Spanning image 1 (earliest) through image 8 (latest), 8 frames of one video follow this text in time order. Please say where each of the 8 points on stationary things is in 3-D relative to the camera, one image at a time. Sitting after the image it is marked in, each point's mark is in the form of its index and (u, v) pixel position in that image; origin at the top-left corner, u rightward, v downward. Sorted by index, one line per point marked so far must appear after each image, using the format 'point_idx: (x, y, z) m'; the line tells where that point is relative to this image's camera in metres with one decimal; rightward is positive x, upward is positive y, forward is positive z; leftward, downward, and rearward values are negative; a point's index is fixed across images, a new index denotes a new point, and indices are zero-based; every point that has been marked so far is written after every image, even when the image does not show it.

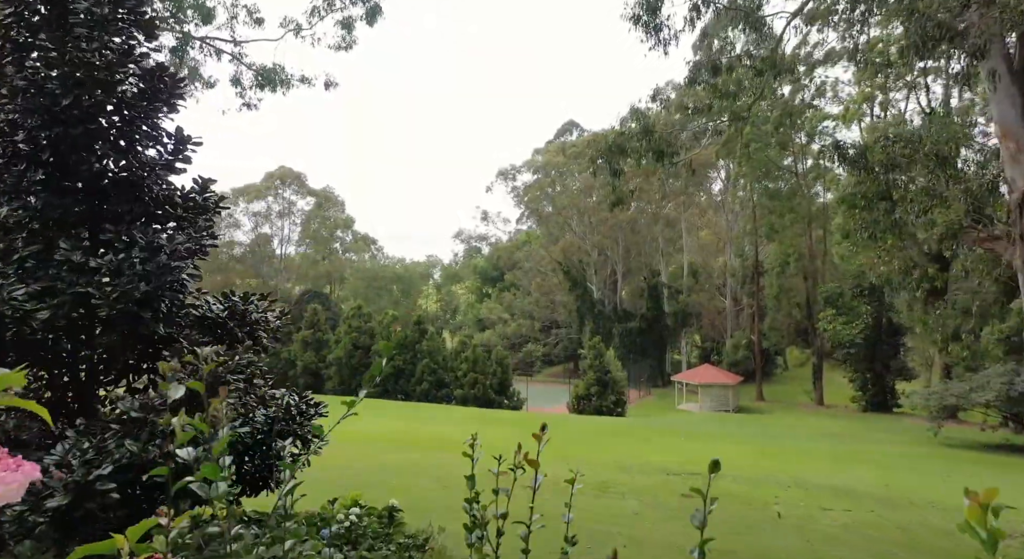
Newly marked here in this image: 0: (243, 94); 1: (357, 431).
0: (-4.9, +3.4, +15.0) m
1: (-3.2, -2.9, +16.1) m
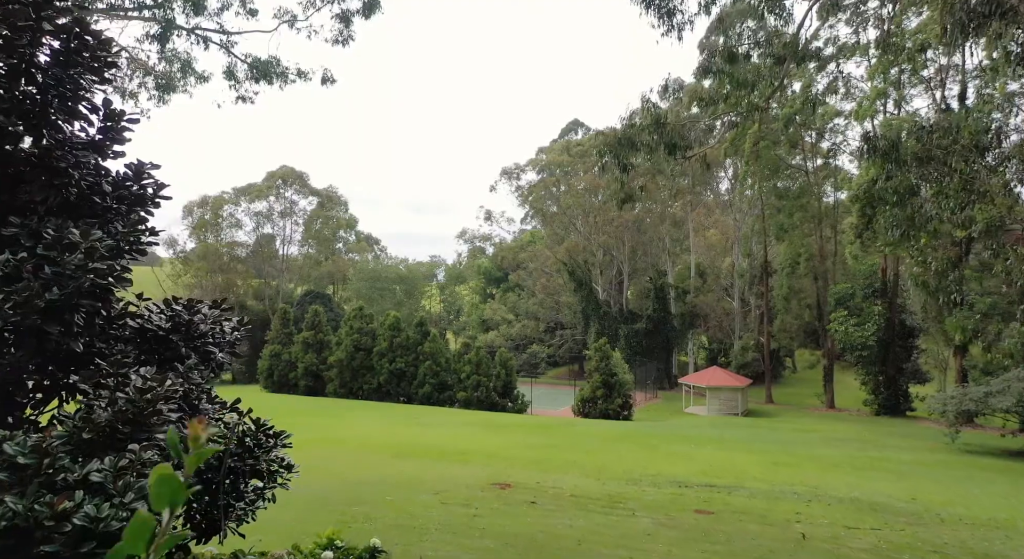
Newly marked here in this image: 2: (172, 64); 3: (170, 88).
0: (-4.8, +3.3, +14.5) m
1: (-3.1, -3.0, +15.5) m
2: (-6.2, +3.9, +15.2) m
3: (-6.3, +3.6, +15.4) m
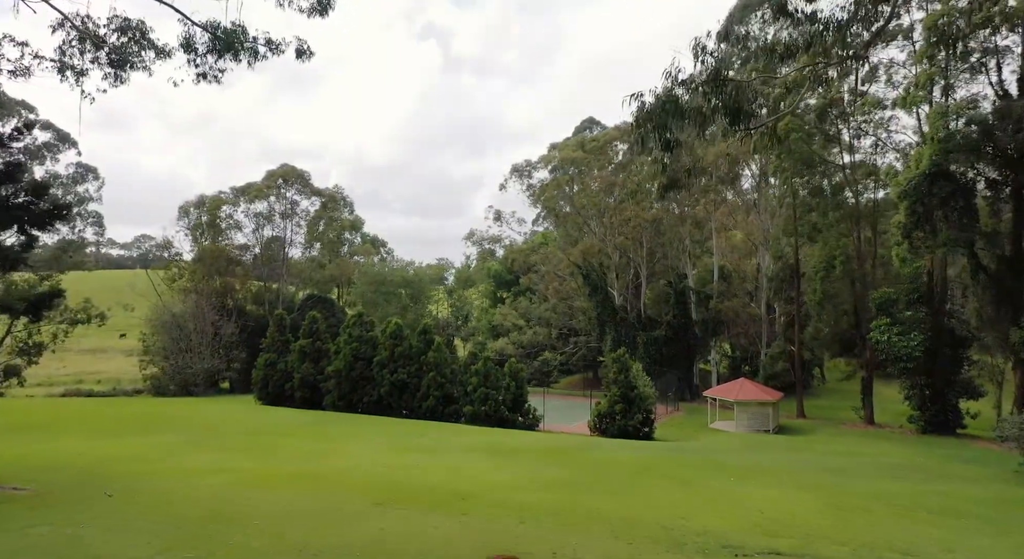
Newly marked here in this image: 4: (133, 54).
0: (-4.7, +3.2, +12.3) m
1: (-3.0, -3.1, +13.3) m
2: (-6.0, +3.8, +13.1) m
3: (-6.2, +3.4, +13.2) m
4: (-6.0, +3.6, +13.2) m
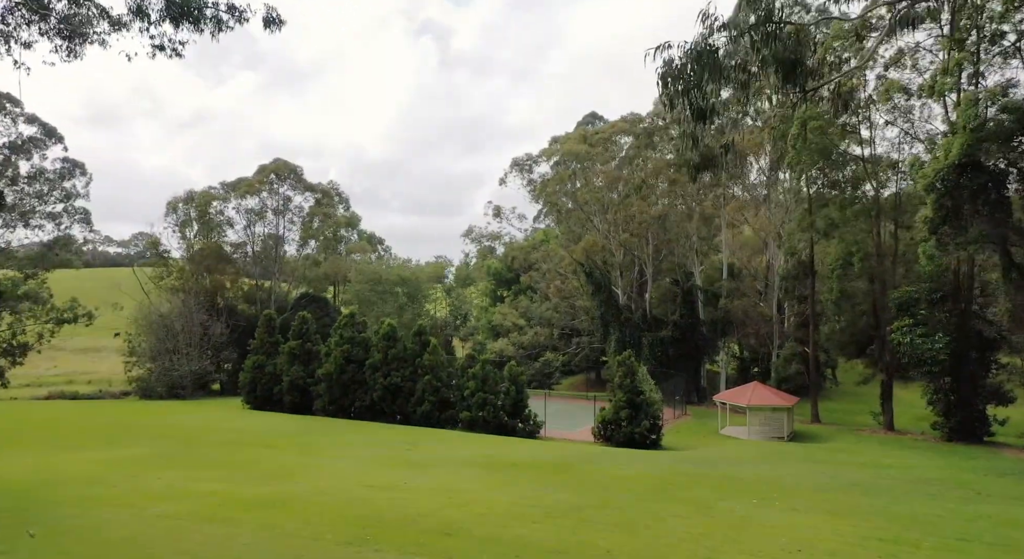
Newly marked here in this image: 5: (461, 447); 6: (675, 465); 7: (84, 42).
0: (-4.7, +3.2, +10.8) m
1: (-3.0, -3.1, +11.9) m
2: (-6.1, +3.8, +11.6) m
3: (-6.2, +3.5, +11.7) m
4: (-6.1, +3.6, +11.7) m
5: (-1.2, -3.9, +19.3) m
6: (+3.5, -4.0, +17.9) m
7: (-6.1, +3.3, +11.6) m
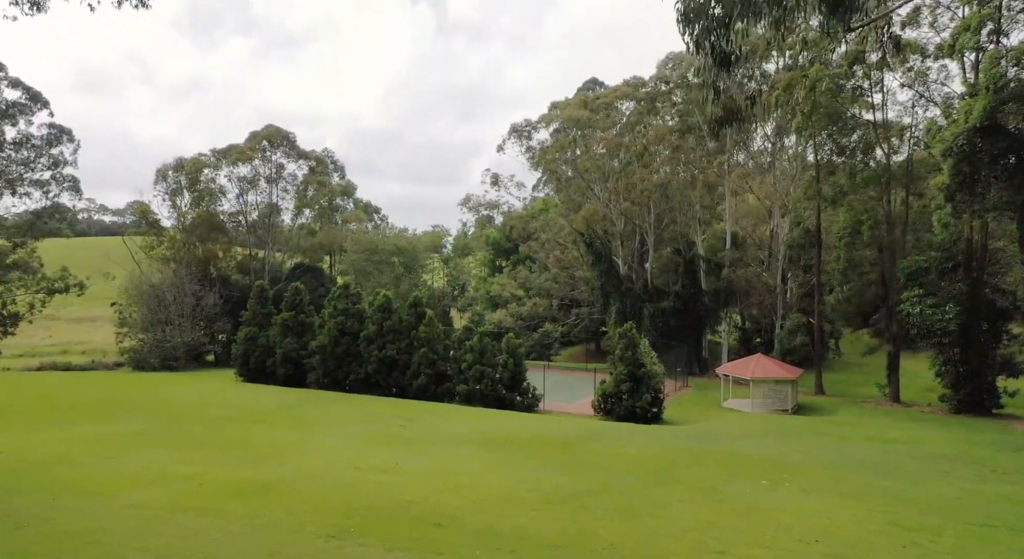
0: (-4.8, +3.6, +9.9) m
1: (-3.0, -2.7, +11.2) m
2: (-6.1, +4.2, +10.7) m
3: (-6.3, +3.9, +10.8) m
4: (-6.1, +4.0, +10.8) m
5: (-1.2, -3.2, +18.6) m
6: (+3.5, -3.4, +17.3) m
7: (-6.1, +3.7, +10.7) m
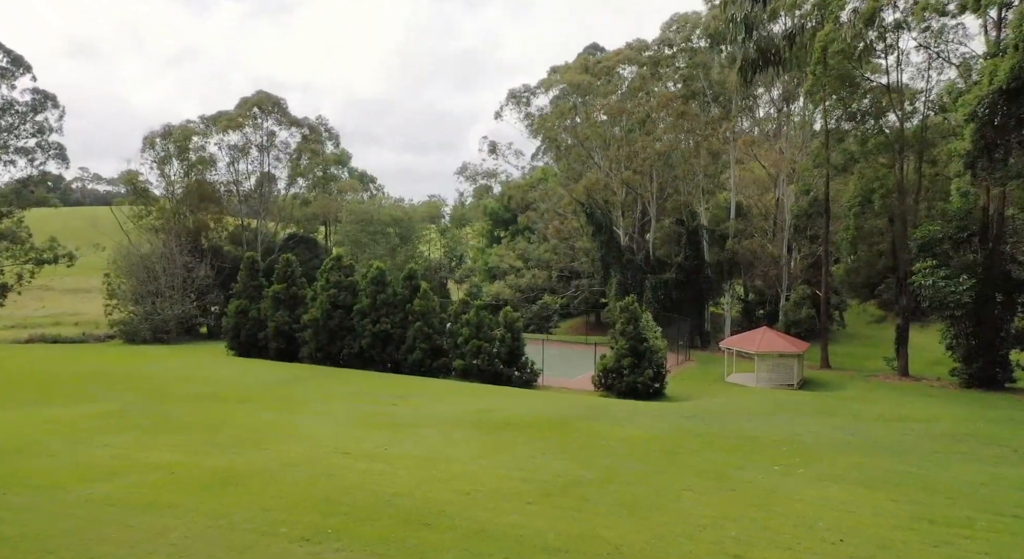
0: (-4.8, +3.9, +8.9) m
1: (-3.1, -2.3, +10.4) m
2: (-6.2, +4.5, +9.6) m
3: (-6.3, +4.2, +9.8) m
4: (-6.2, +4.3, +9.8) m
5: (-1.3, -2.6, +17.9) m
6: (+3.4, -2.8, +16.6) m
7: (-6.2, +4.0, +9.7) m
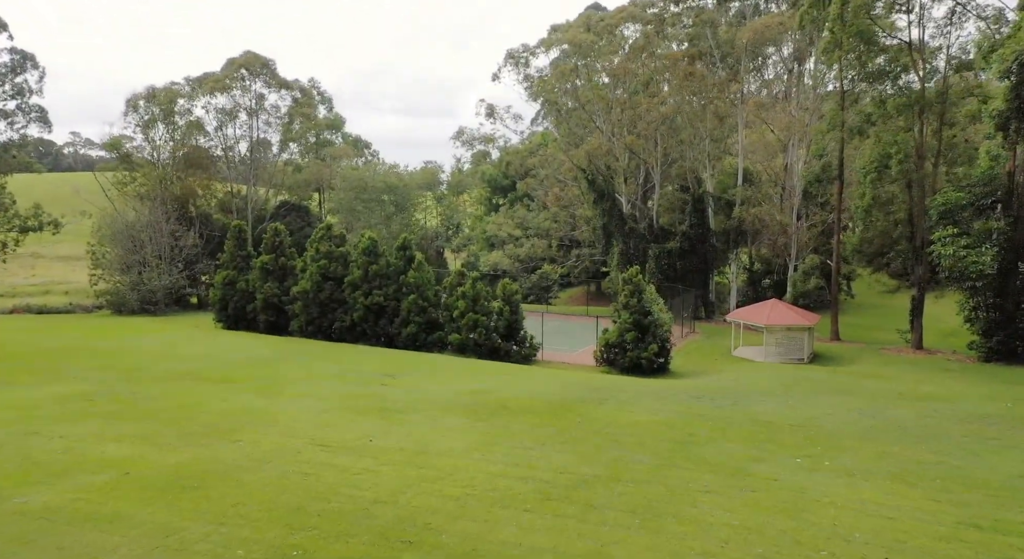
0: (-4.9, +4.1, +7.6) m
1: (-3.1, -2.0, +9.3) m
2: (-6.2, +4.8, +8.3) m
3: (-6.4, +4.4, +8.5) m
4: (-6.2, +4.6, +8.5) m
5: (-1.3, -2.0, +16.8) m
6: (+3.4, -2.3, +15.5) m
7: (-6.2, +4.3, +8.4) m
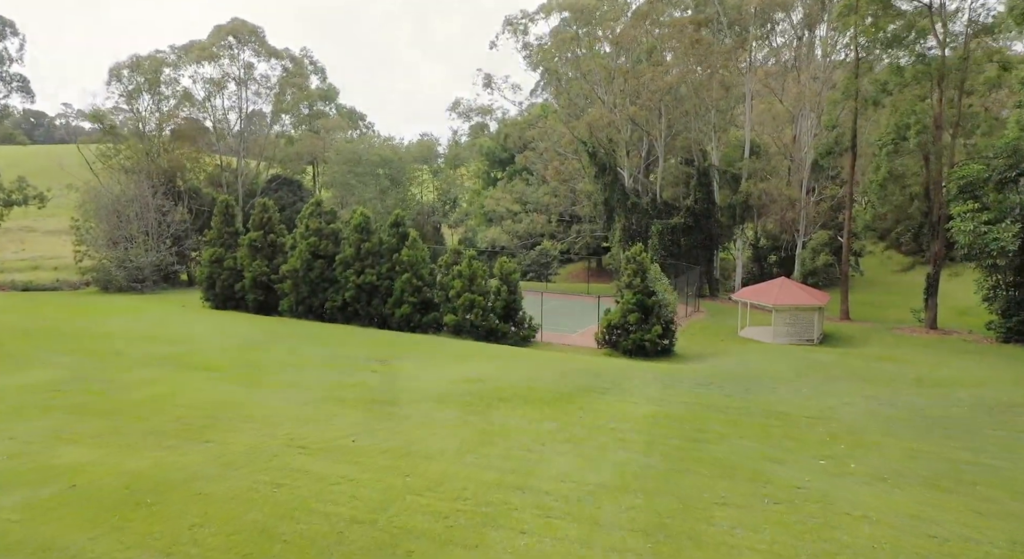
0: (-4.9, +4.2, +6.4) m
1: (-3.2, -1.9, +8.4) m
2: (-6.3, +4.9, +7.1) m
3: (-6.4, +4.5, +7.3) m
4: (-6.3, +4.7, +7.3) m
5: (-1.4, -1.7, +15.8) m
6: (+3.3, -1.9, +14.6) m
7: (-6.2, +4.4, +7.2) m
